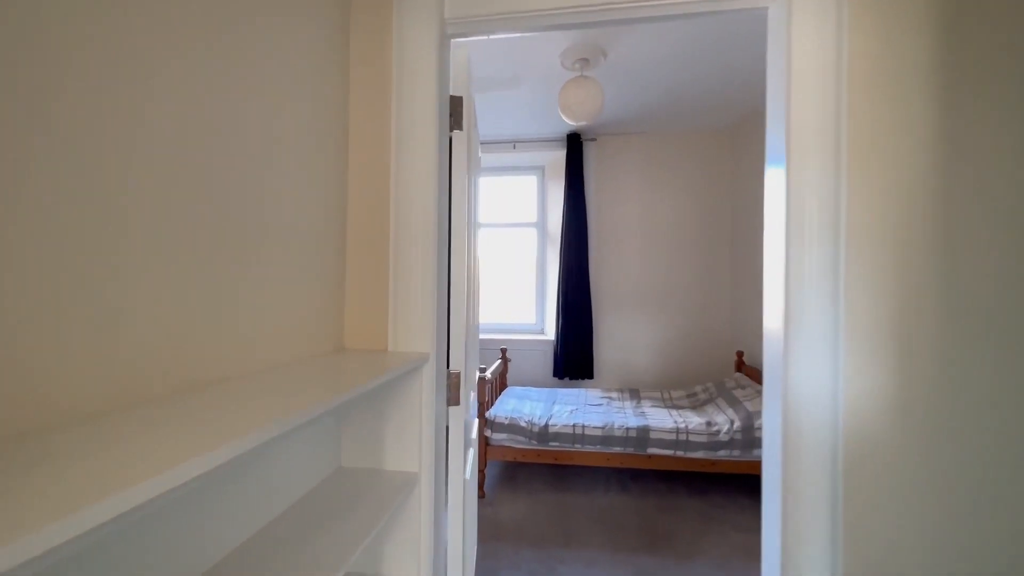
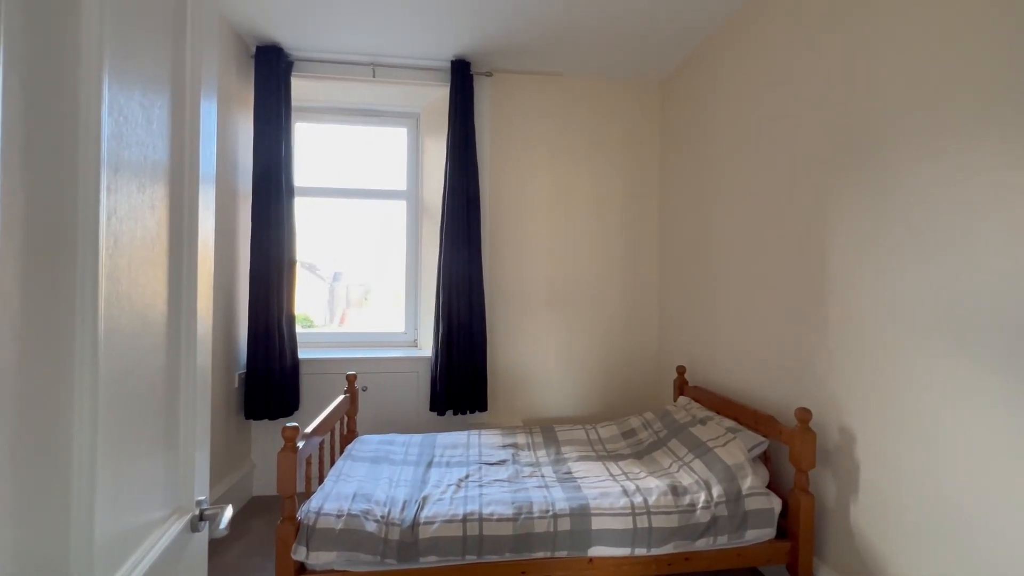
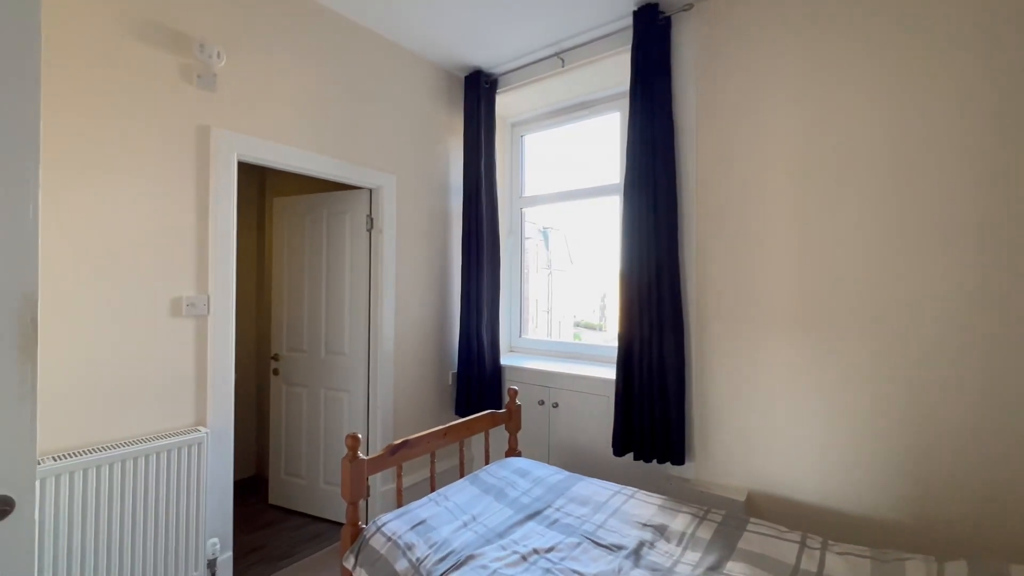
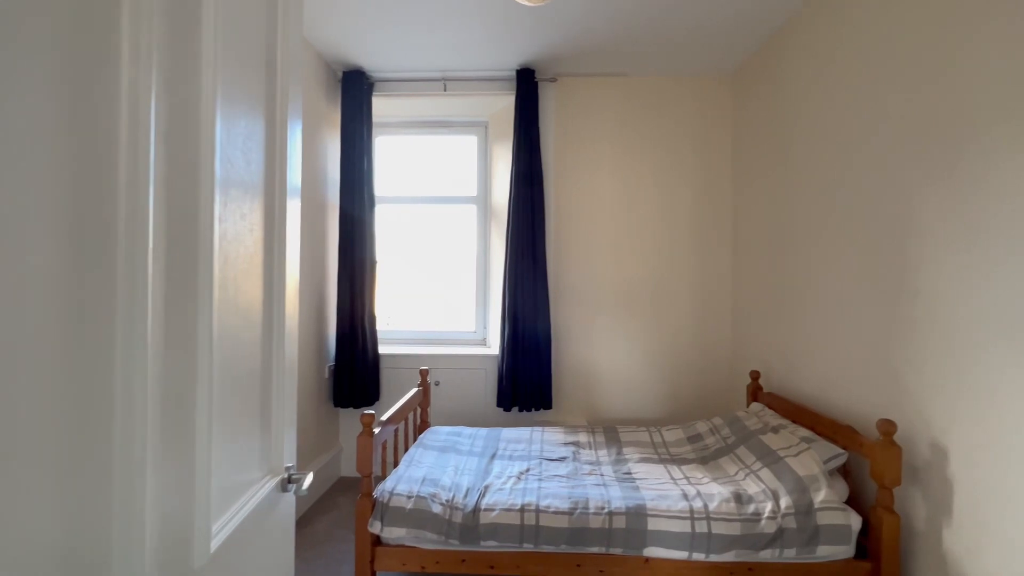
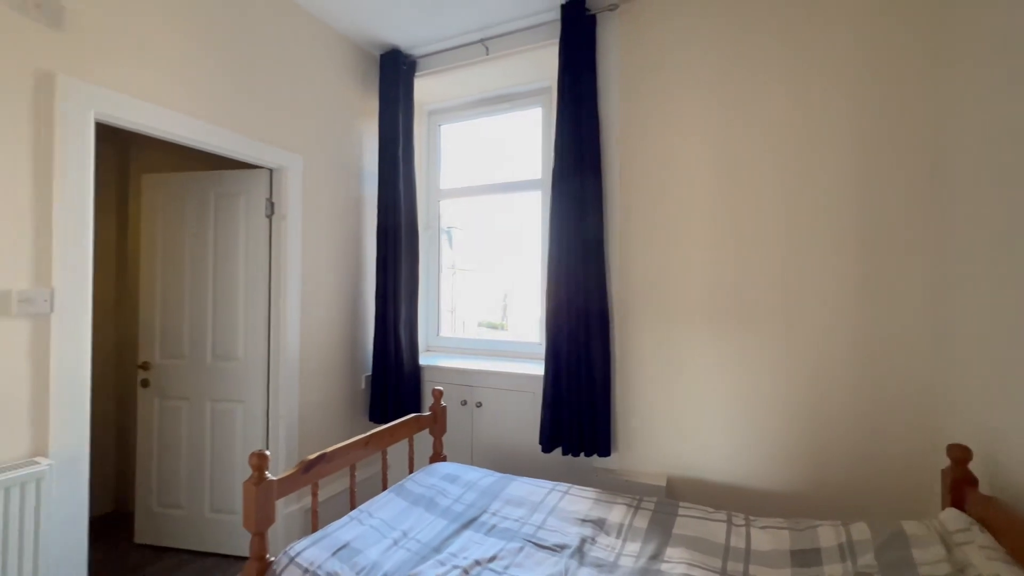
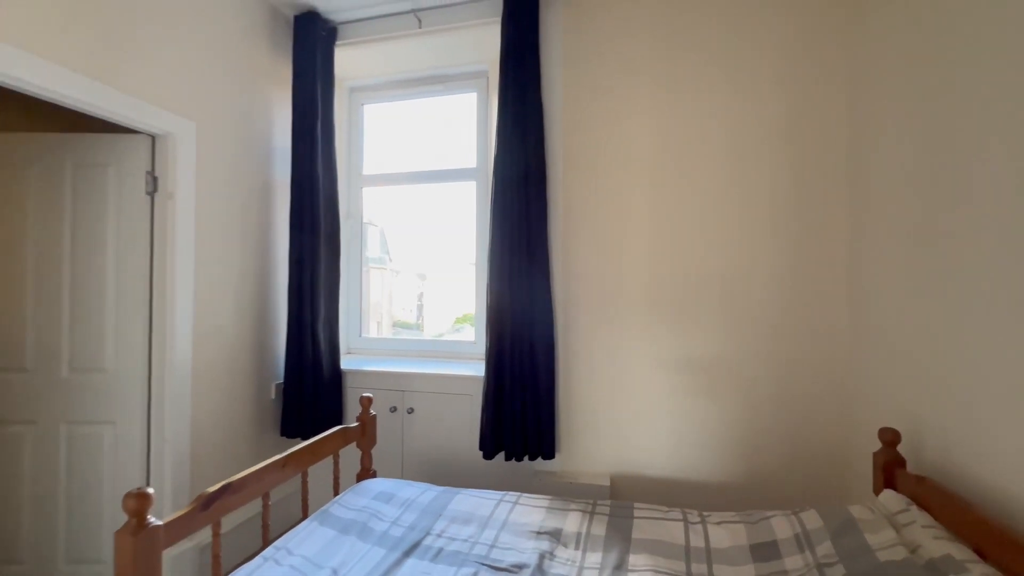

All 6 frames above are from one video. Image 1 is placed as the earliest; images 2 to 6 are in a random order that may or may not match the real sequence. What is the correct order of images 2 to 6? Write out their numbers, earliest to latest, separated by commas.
4, 2, 6, 5, 3
